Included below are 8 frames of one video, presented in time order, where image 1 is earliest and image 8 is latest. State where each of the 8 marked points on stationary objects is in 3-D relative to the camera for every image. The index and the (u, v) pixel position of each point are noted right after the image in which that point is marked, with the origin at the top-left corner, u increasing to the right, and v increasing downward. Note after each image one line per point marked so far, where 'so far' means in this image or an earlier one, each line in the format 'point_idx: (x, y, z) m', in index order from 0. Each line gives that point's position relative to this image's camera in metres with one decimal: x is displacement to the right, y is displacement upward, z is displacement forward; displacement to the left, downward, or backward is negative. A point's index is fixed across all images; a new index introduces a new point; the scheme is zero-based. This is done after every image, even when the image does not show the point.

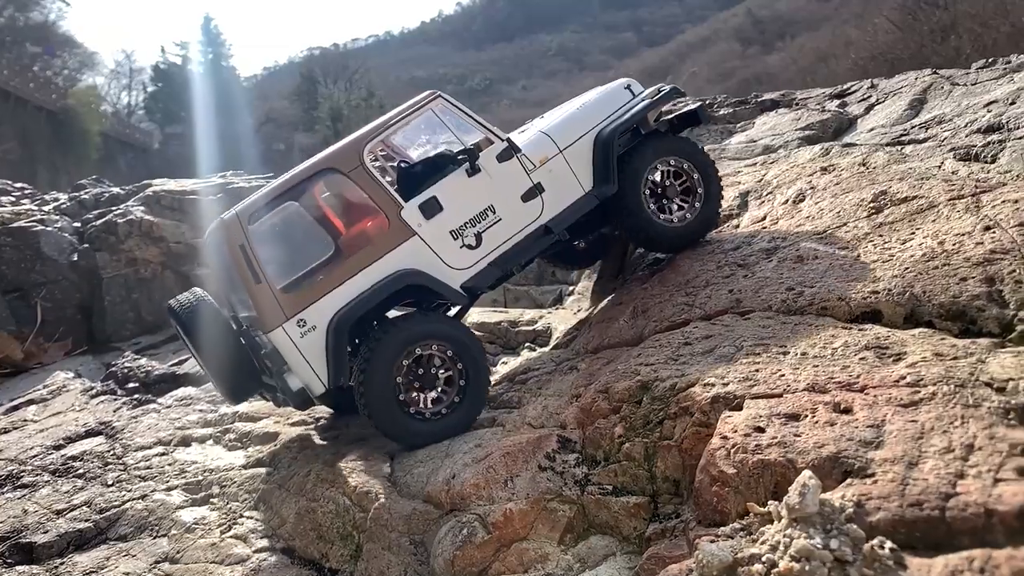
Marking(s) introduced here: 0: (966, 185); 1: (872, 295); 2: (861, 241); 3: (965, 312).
0: (+2.9, +0.7, +5.3) m
1: (+1.9, 0.0, +4.4) m
2: (+2.1, +0.3, +5.0) m
3: (+2.2, -0.1, +4.1) m
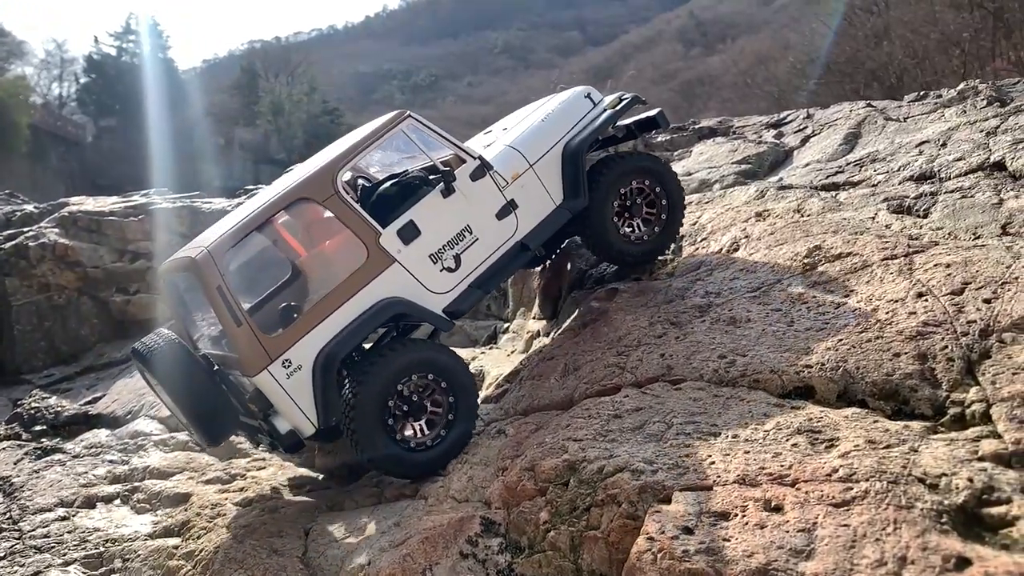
0: (+2.4, +0.3, +5.2) m
1: (+1.5, -0.4, +4.2) m
2: (+1.7, -0.1, +4.9) m
3: (+1.8, -0.5, +4.0) m
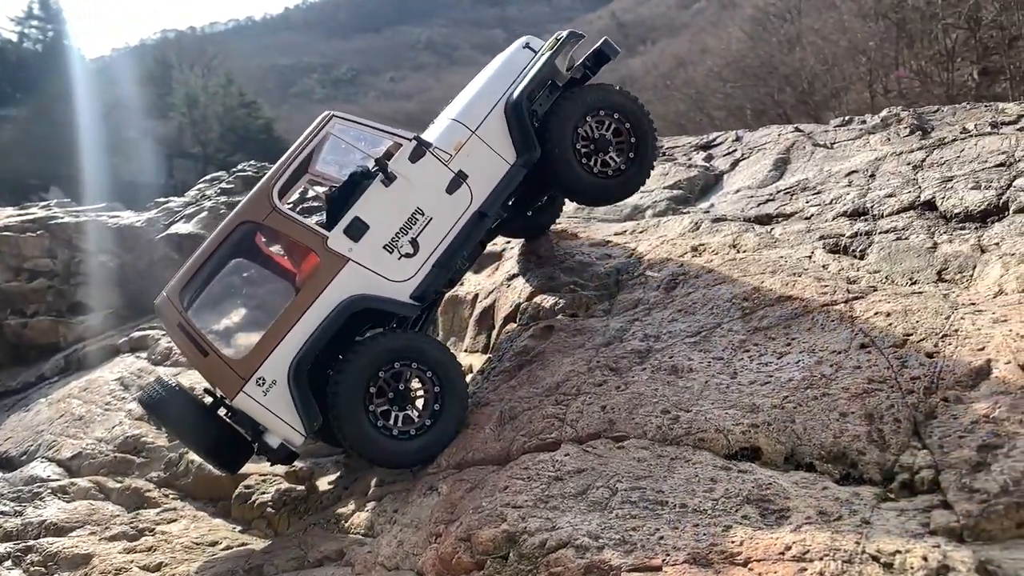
0: (+2.0, 0.0, +5.1) m
1: (+1.2, -0.7, +4.1) m
2: (+1.3, -0.4, +4.8) m
3: (+1.6, -0.8, +3.9) m
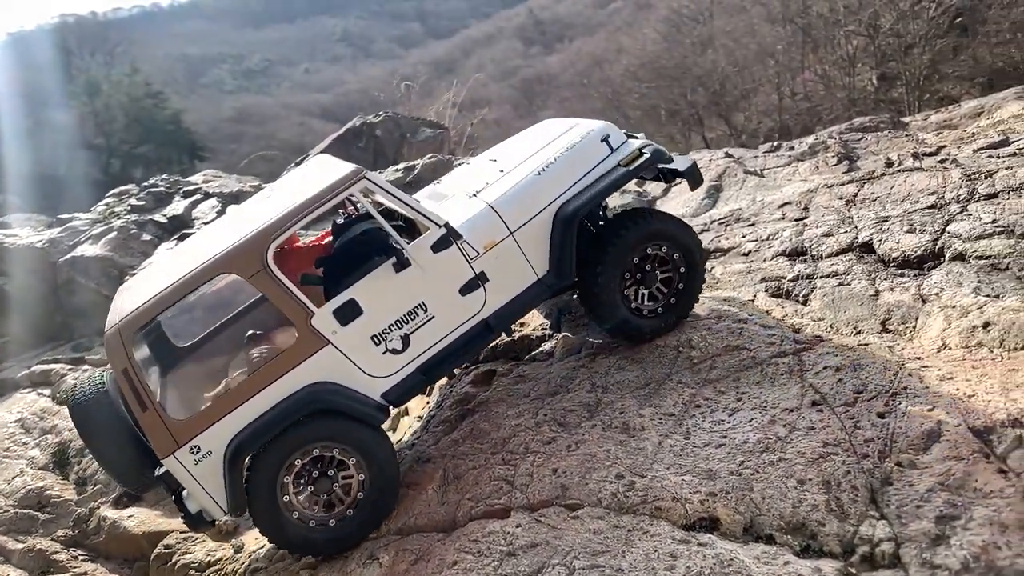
0: (+1.7, -0.3, +5.1) m
1: (+0.9, -1.0, +4.0) m
2: (+1.0, -0.7, +4.7) m
3: (+1.3, -1.1, +3.8) m
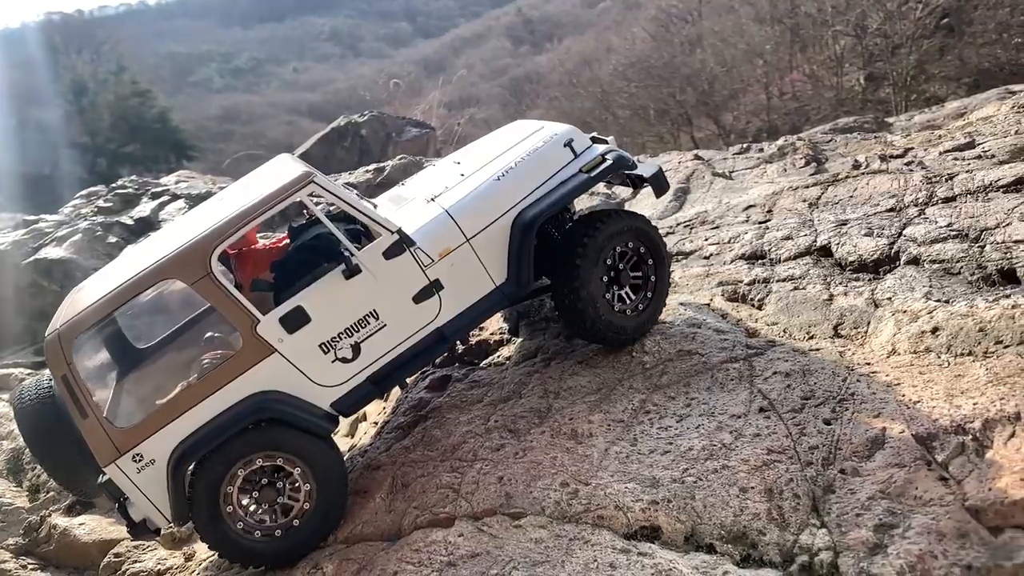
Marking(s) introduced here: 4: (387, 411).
0: (+1.4, -0.3, +5.1) m
1: (+0.7, -1.0, +3.9) m
2: (+0.7, -0.7, +4.6) m
3: (+1.1, -1.1, +3.7) m
4: (-0.9, -0.9, +5.9) m
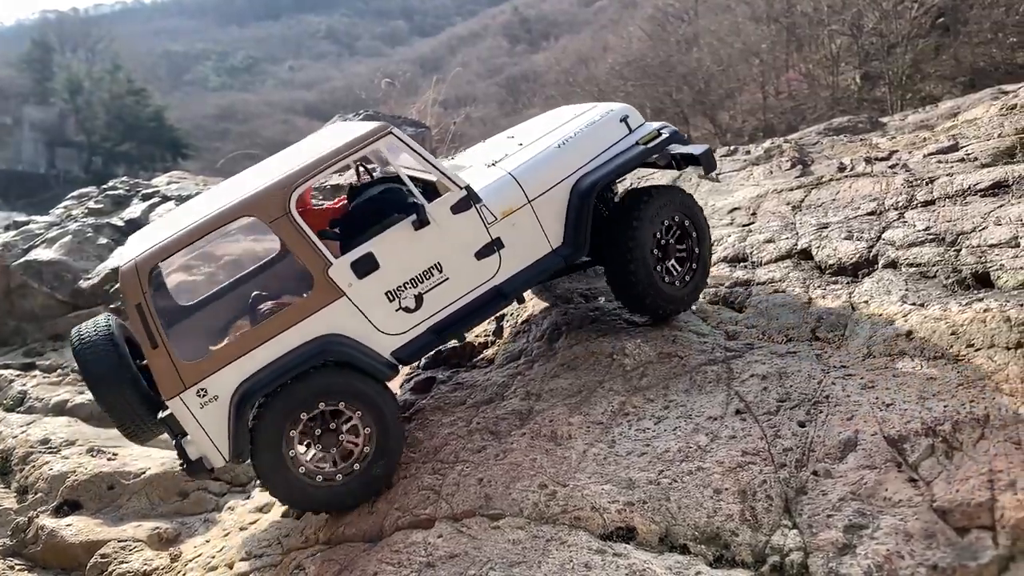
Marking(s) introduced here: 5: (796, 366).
0: (+1.3, -0.4, +5.1) m
1: (+0.6, -1.1, +4.0) m
2: (+0.6, -0.7, +4.7) m
3: (+1.0, -1.1, +3.8) m
4: (-1.0, -0.9, +5.9) m
5: (+1.6, -0.4, +4.7) m
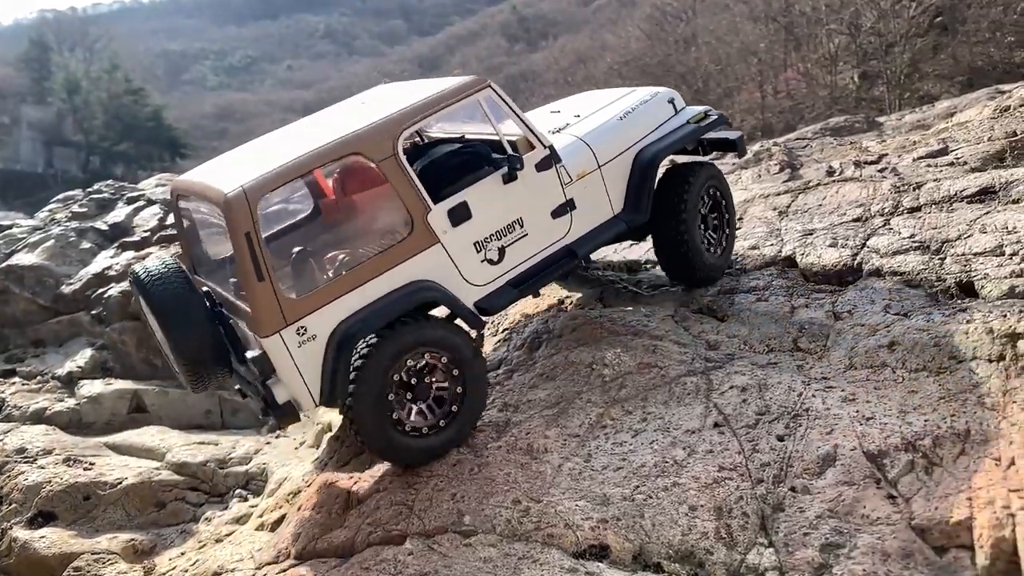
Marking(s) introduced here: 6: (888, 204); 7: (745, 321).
0: (+1.1, -0.4, +5.0) m
1: (+0.4, -1.1, +3.9) m
2: (+0.5, -0.8, +4.6) m
3: (+0.8, -1.2, +3.7) m
4: (-1.1, -0.9, +5.8) m
5: (+1.5, -0.5, +4.6) m
6: (+2.9, +0.6, +6.3) m
7: (+1.5, -0.2, +5.3) m
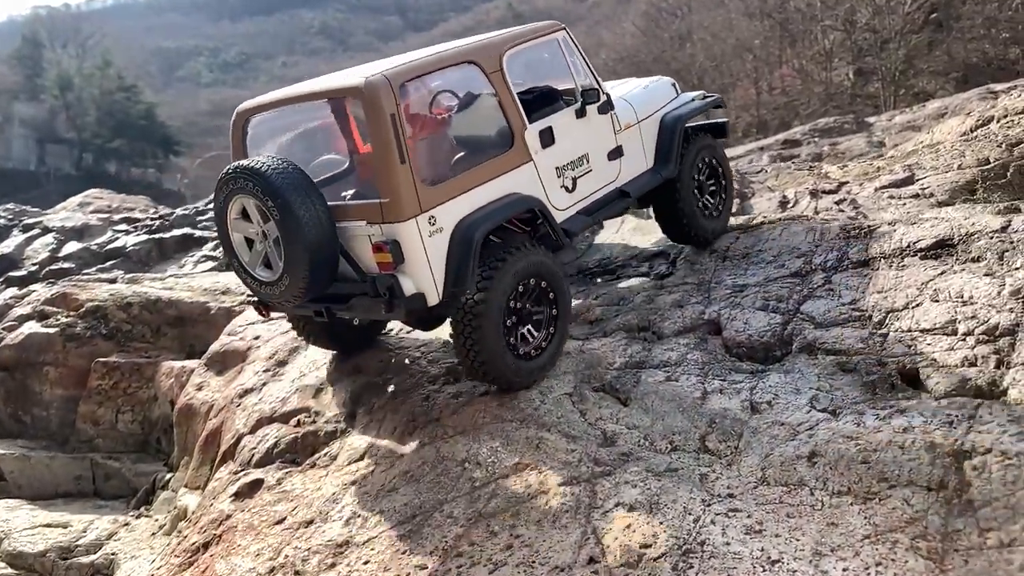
0: (+0.4, -0.8, +4.2) m
1: (-0.3, -1.6, +3.0) m
2: (-0.3, -1.2, +3.7) m
3: (+0.1, -1.6, +2.8) m
4: (-1.9, -1.4, +4.9) m
5: (+0.7, -0.9, +3.8) m
6: (+2.1, +0.2, +5.4) m
7: (+0.7, -0.6, +4.4) m
